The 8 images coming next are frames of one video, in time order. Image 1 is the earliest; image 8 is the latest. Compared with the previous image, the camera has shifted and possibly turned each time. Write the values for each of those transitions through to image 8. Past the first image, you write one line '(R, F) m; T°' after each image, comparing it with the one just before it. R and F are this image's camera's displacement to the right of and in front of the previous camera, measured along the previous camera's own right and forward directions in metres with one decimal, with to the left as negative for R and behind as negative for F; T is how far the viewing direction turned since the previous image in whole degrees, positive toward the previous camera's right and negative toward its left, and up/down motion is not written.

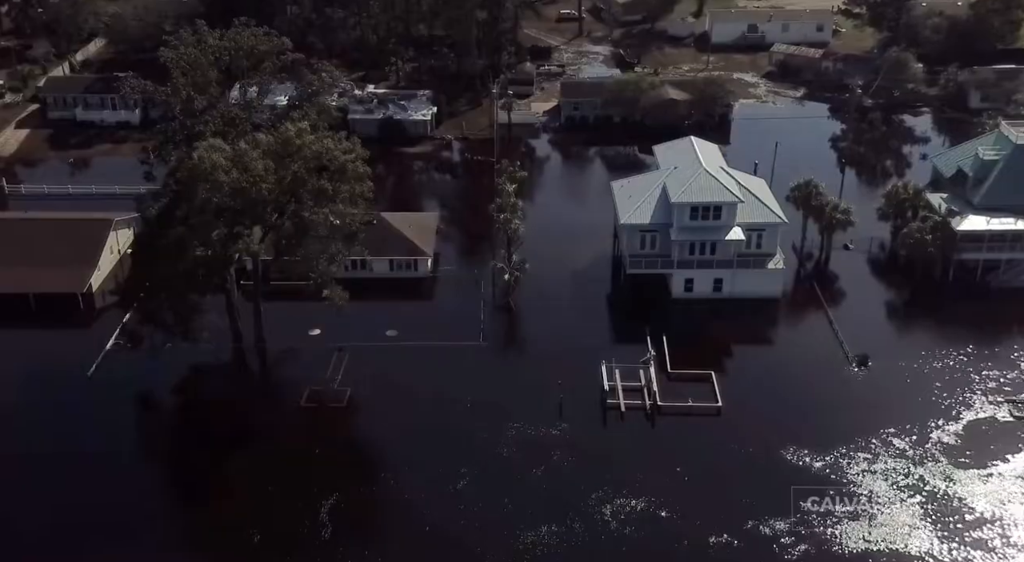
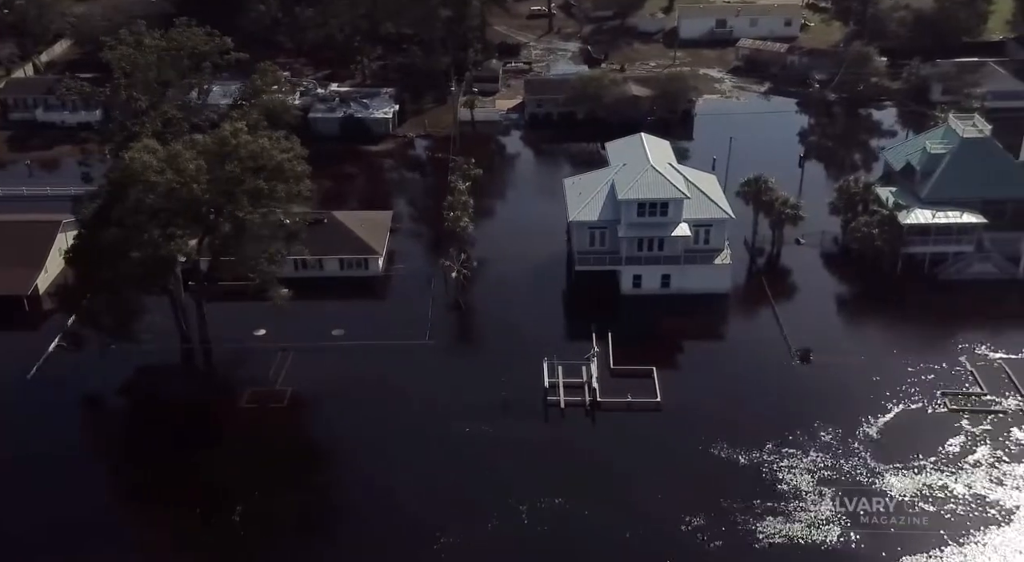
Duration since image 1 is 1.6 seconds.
(+1.7, -0.1) m; 0°
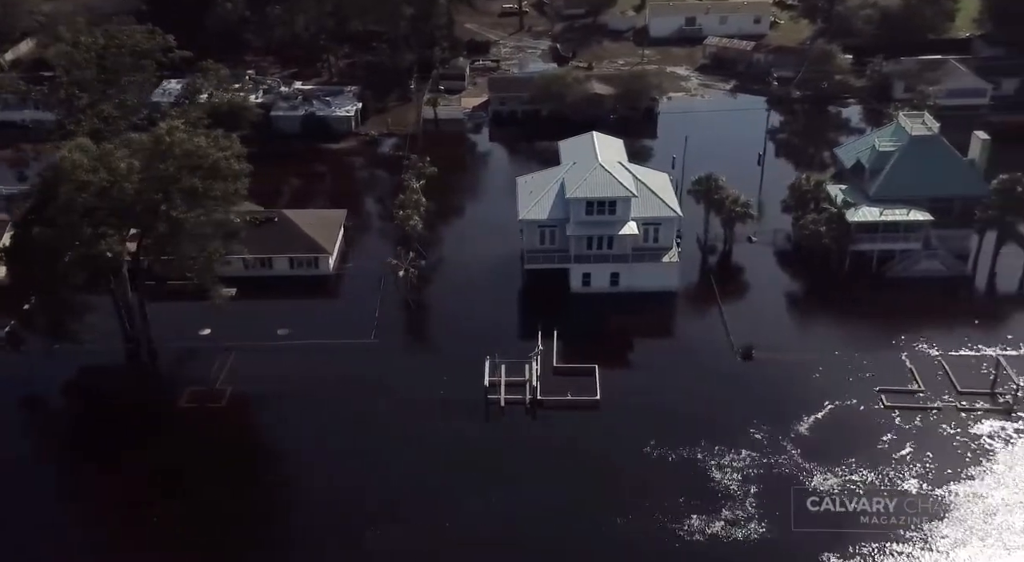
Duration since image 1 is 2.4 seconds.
(+1.6, 0.0) m; +1°
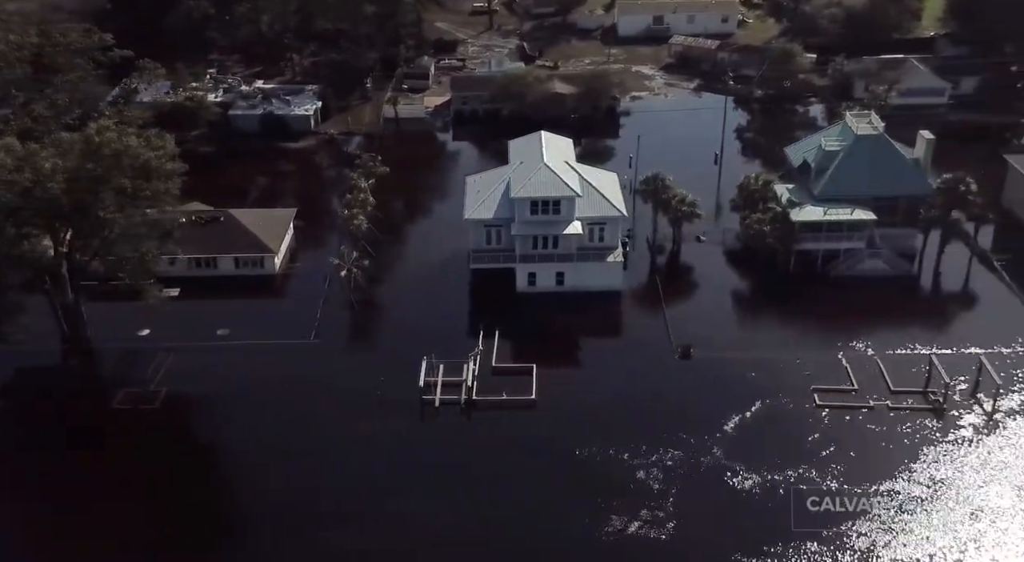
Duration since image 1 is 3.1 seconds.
(+1.7, +0.1) m; +1°
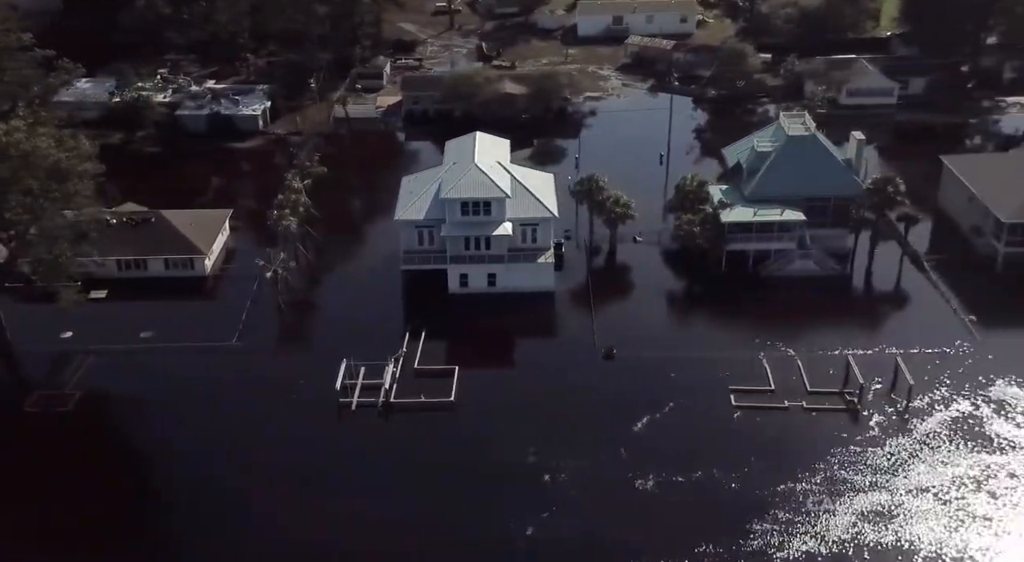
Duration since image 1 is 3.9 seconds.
(+2.2, +0.1) m; +1°
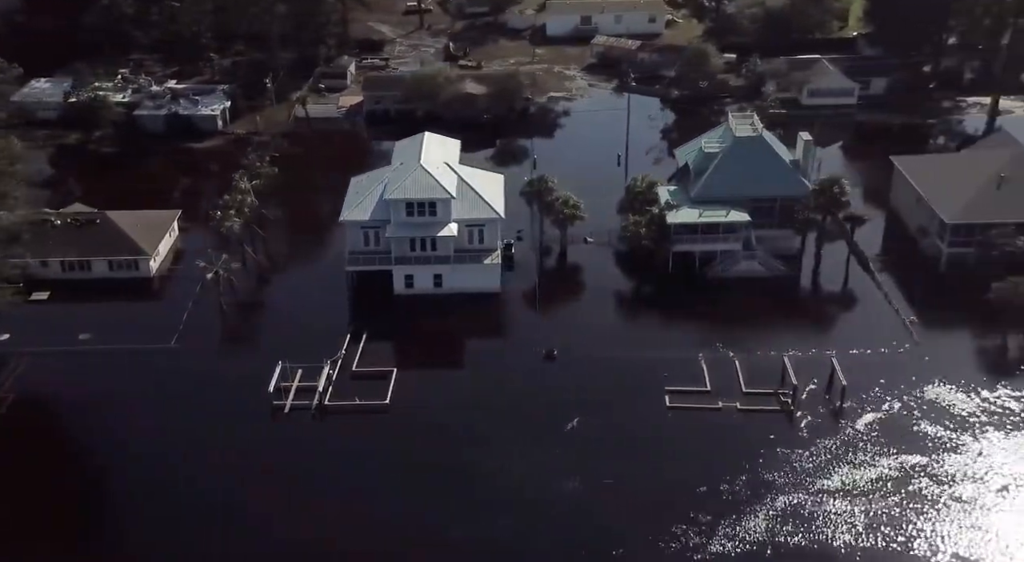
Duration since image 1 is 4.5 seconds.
(+1.7, +0.1) m; +1°
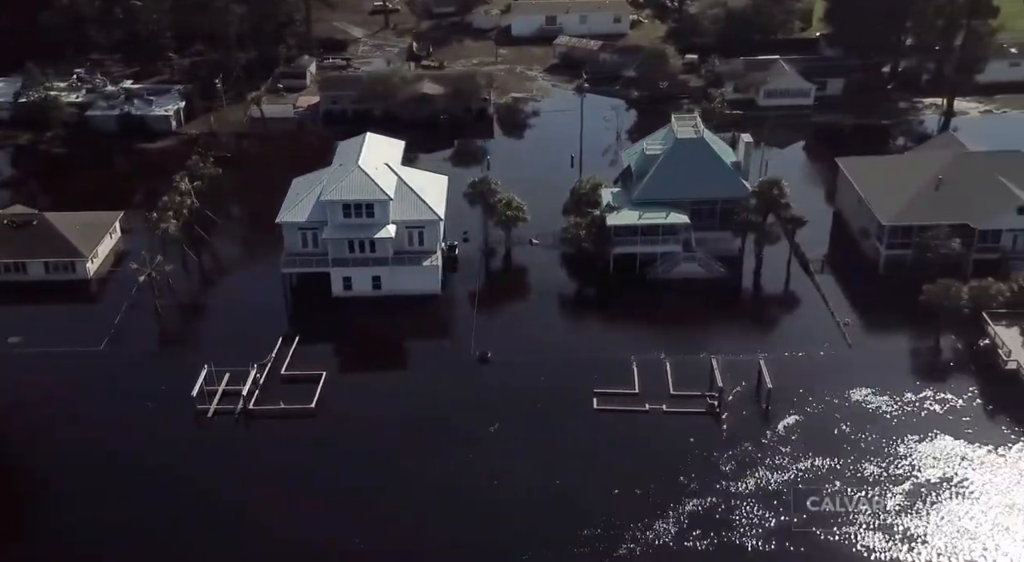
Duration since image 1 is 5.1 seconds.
(+1.9, +0.1) m; +1°
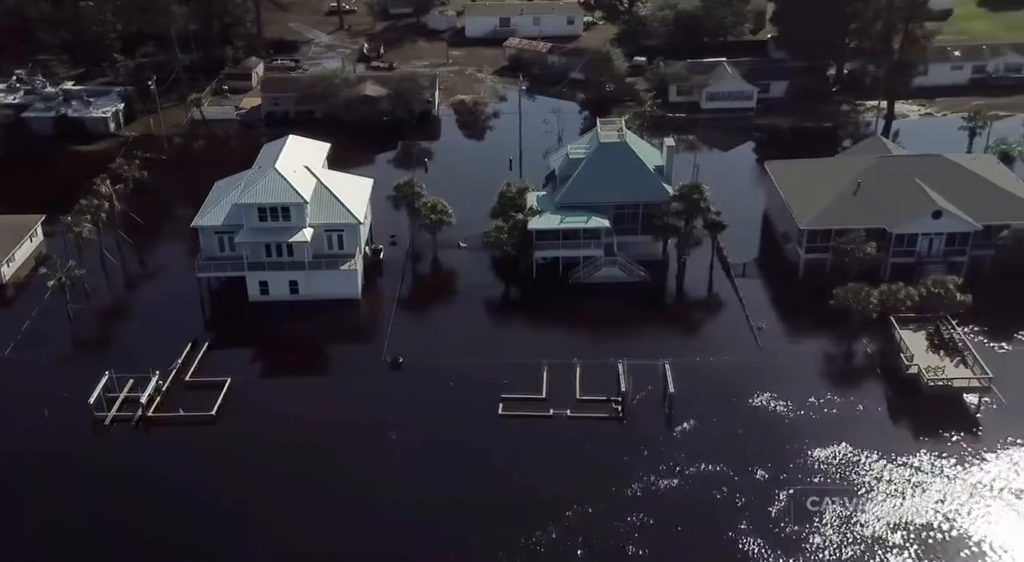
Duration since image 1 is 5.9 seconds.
(+2.5, +0.2) m; +1°
